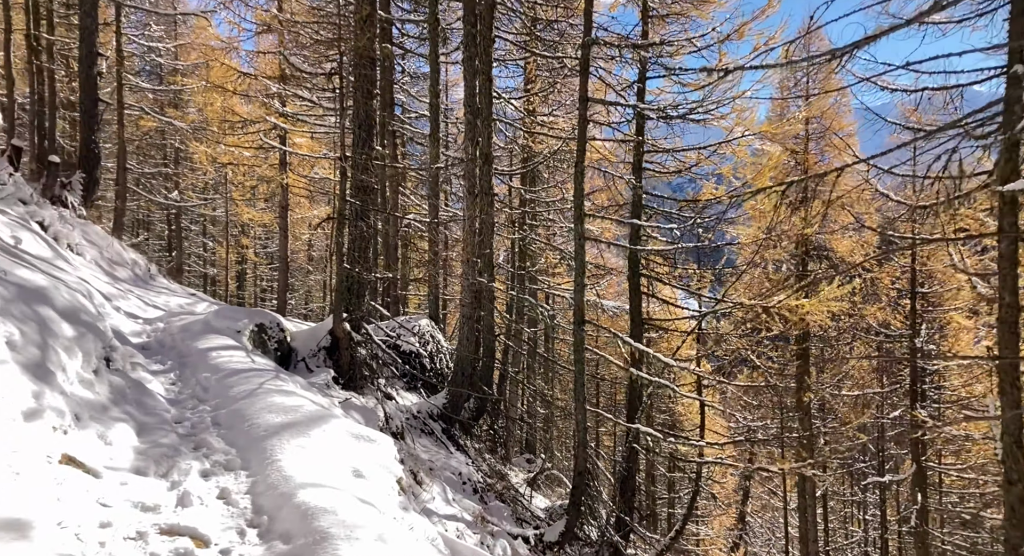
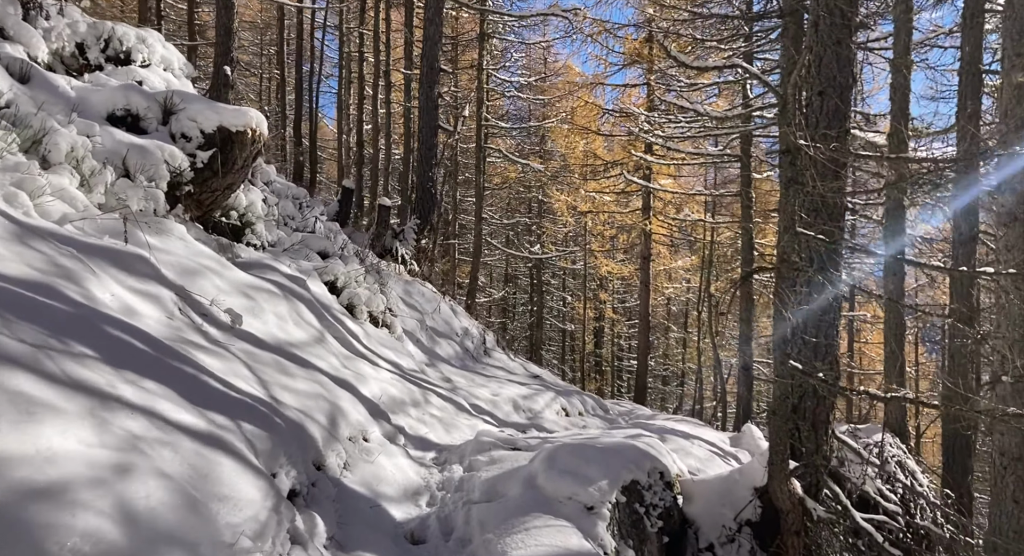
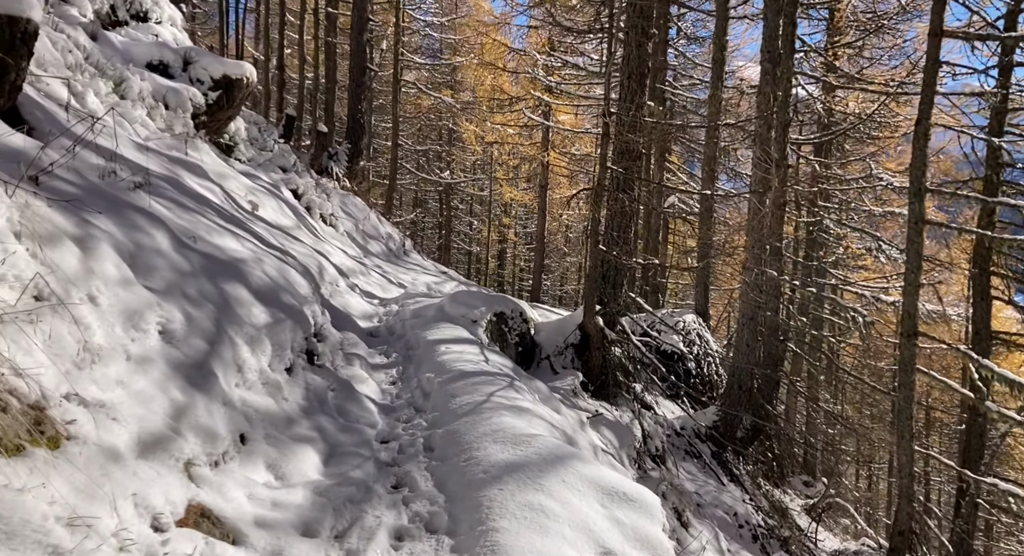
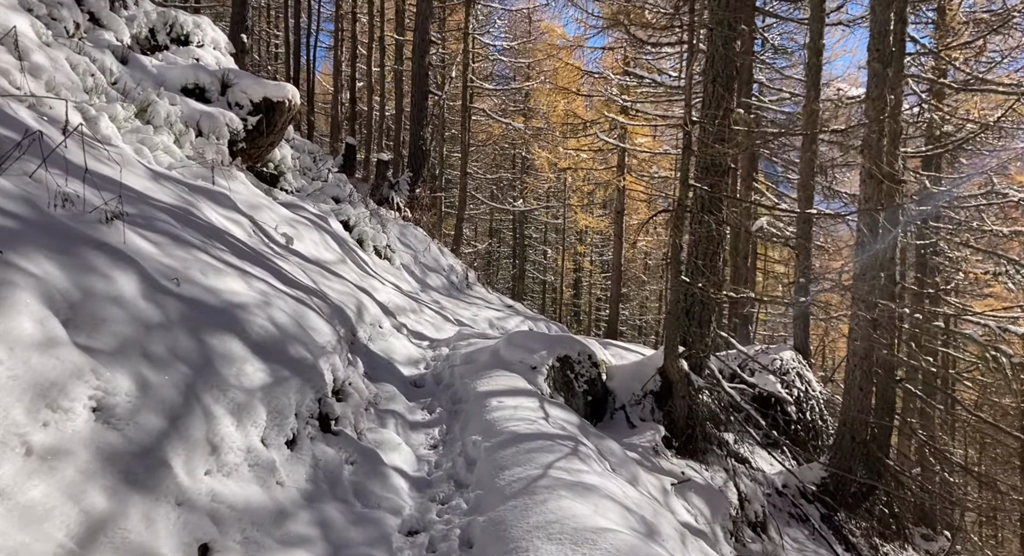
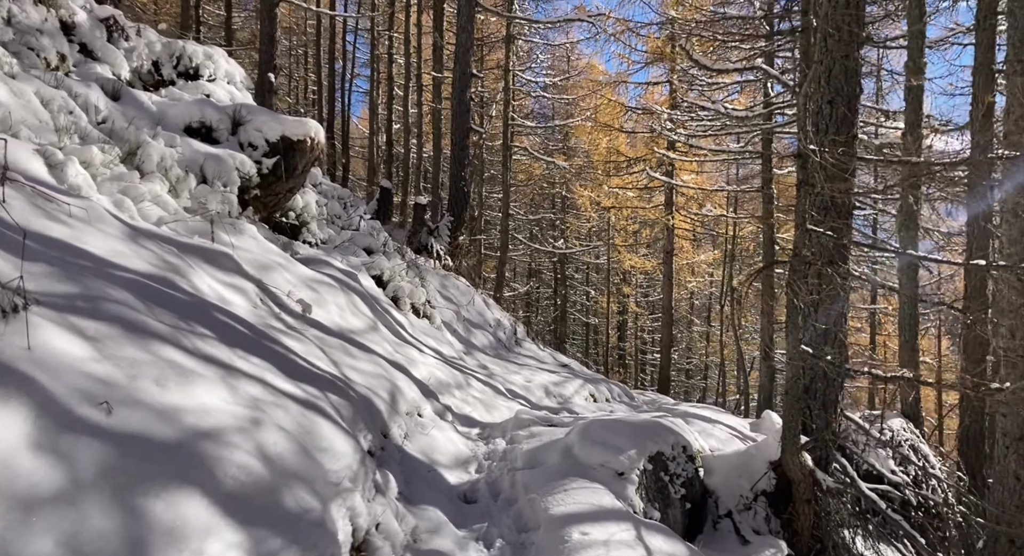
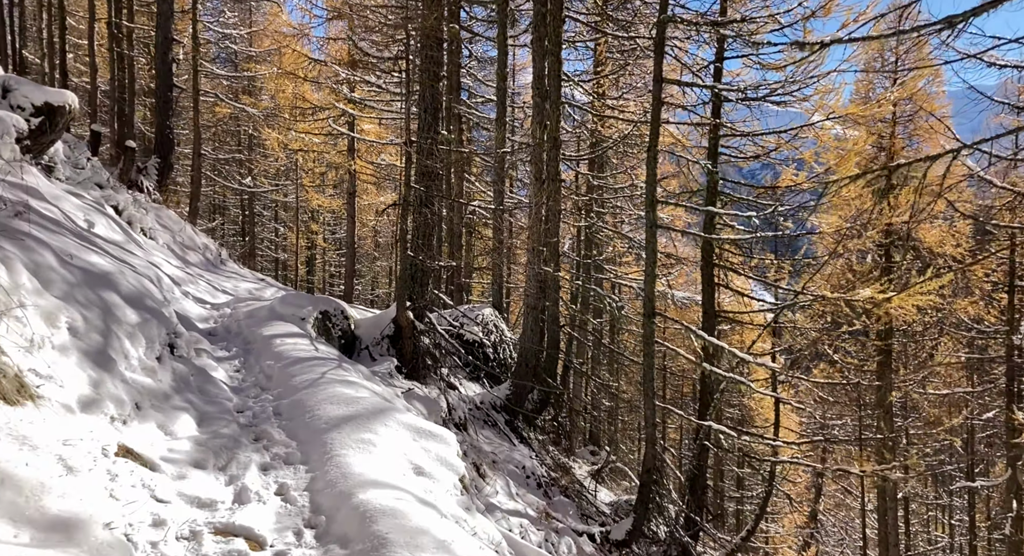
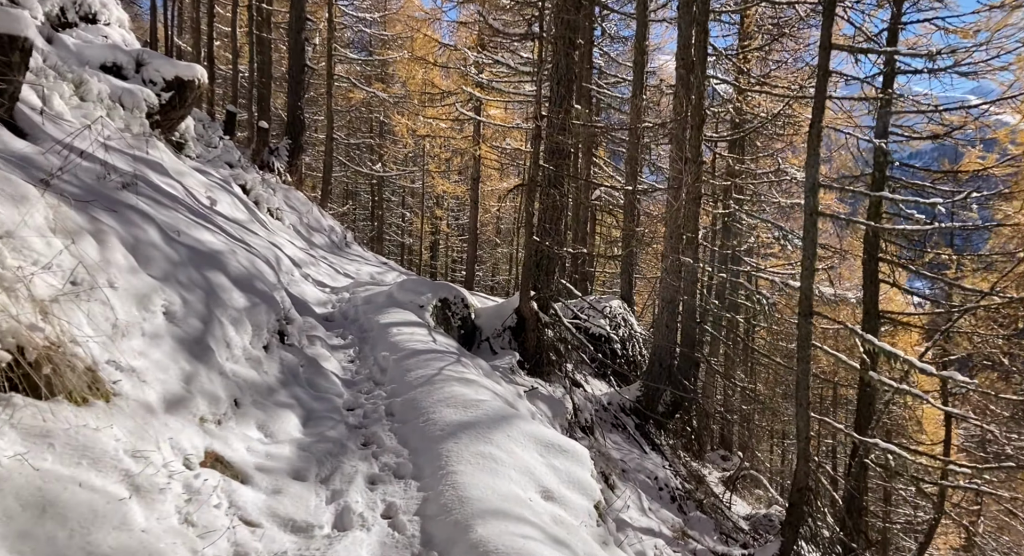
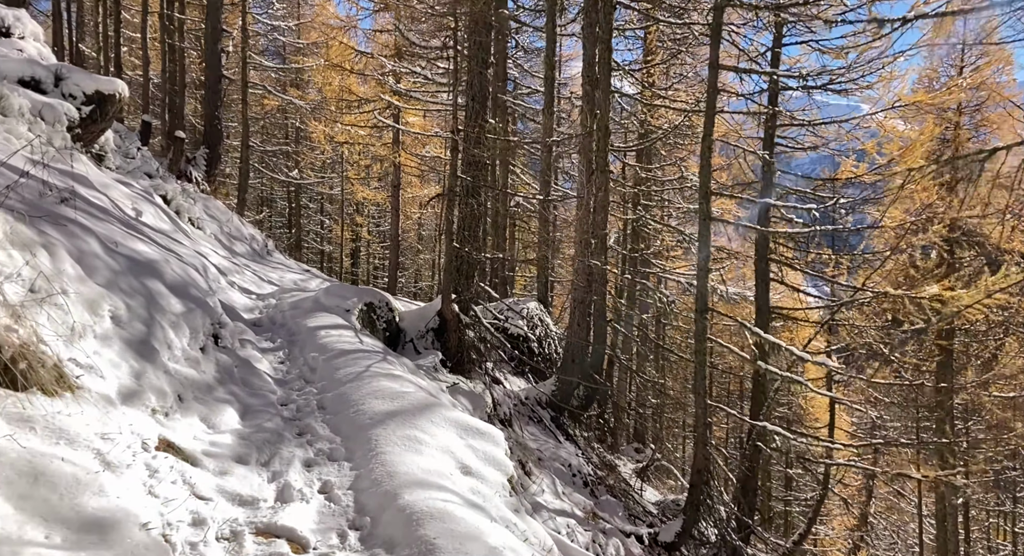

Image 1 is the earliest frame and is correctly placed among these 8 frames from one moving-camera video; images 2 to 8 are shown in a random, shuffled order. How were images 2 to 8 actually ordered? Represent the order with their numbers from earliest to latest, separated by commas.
6, 8, 7, 3, 4, 5, 2
